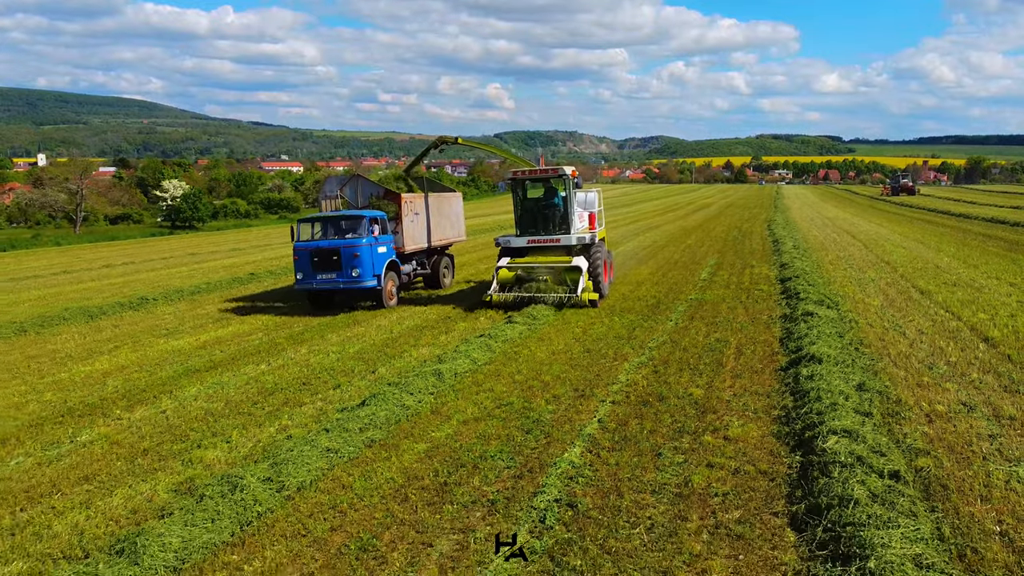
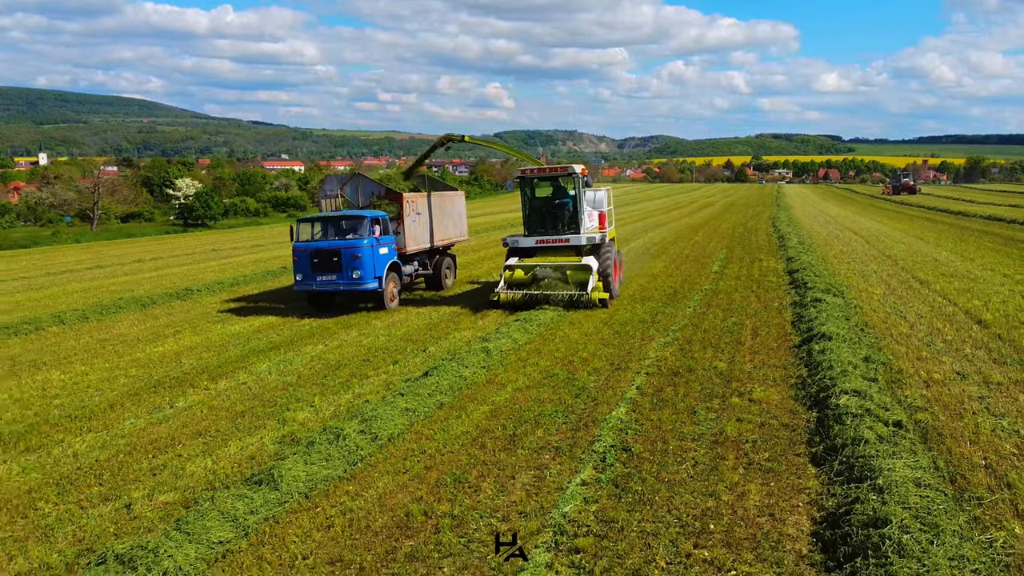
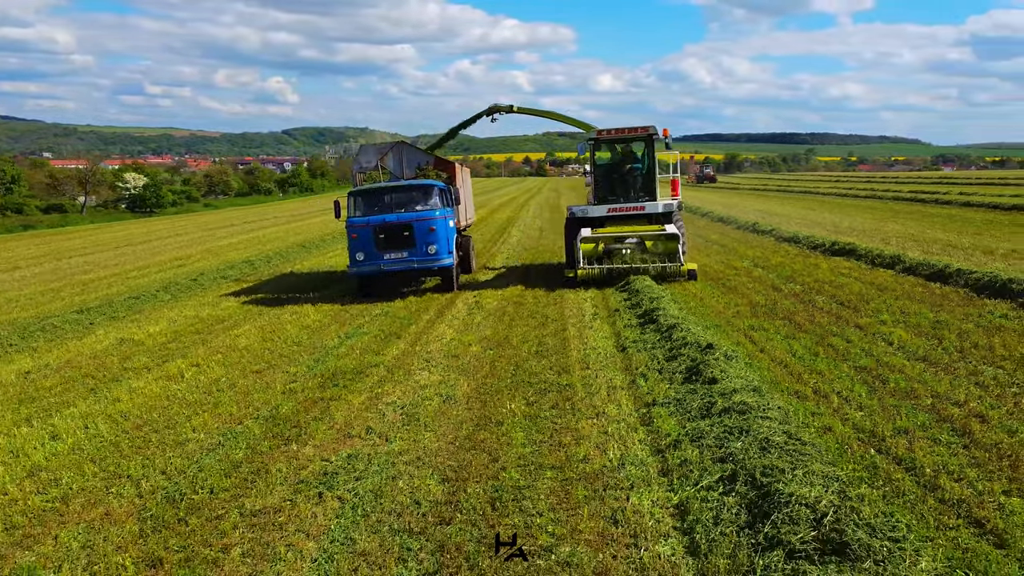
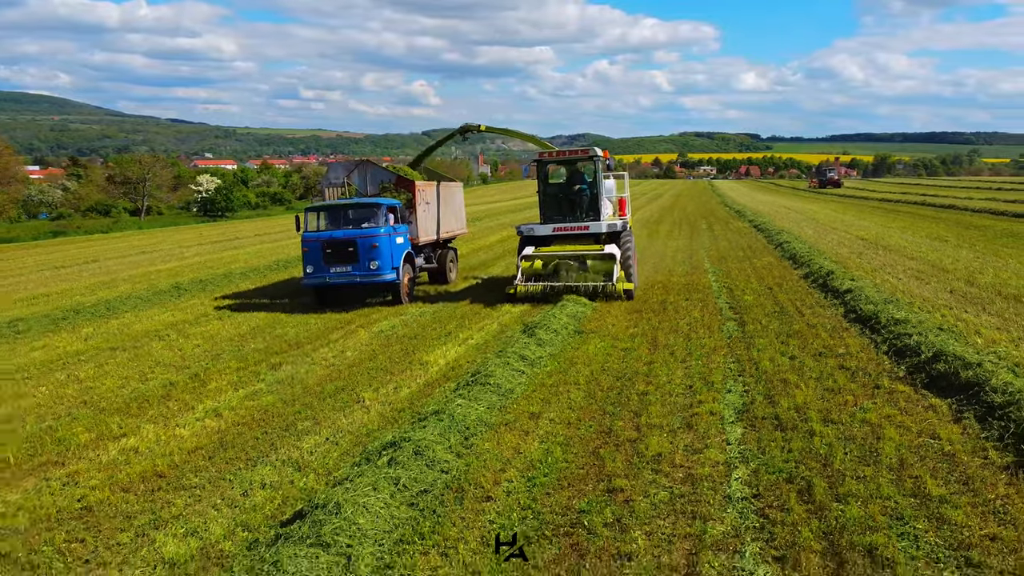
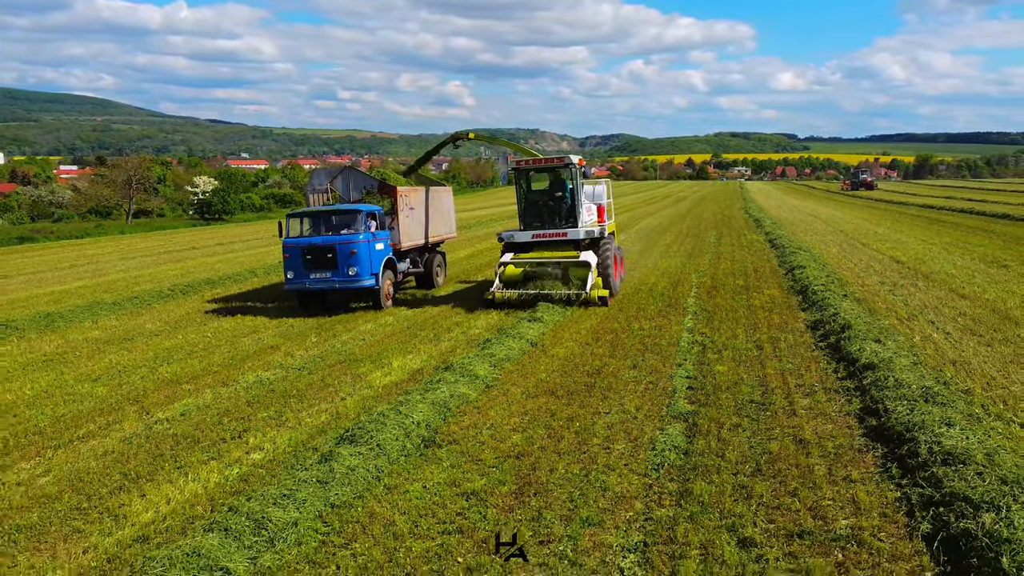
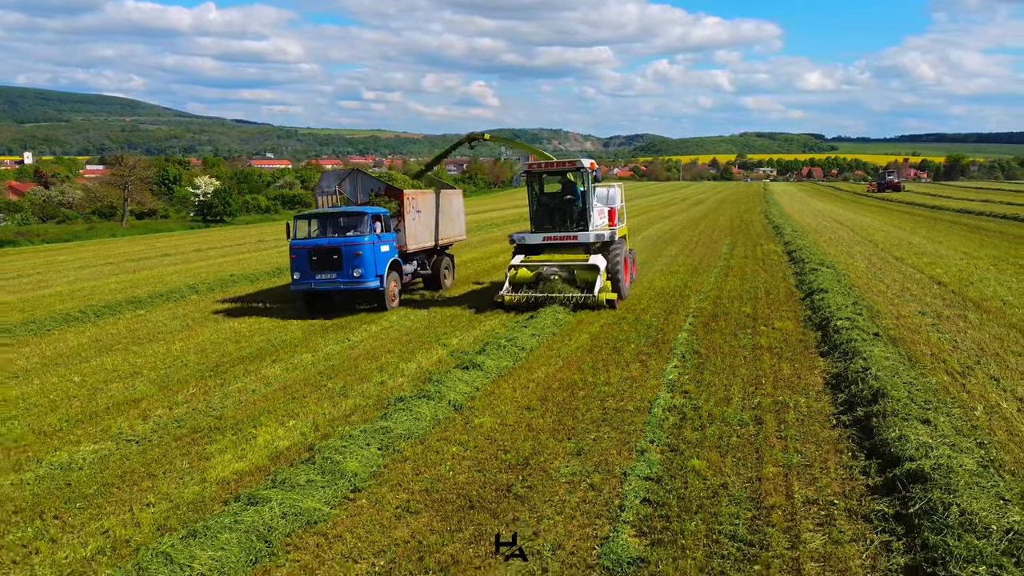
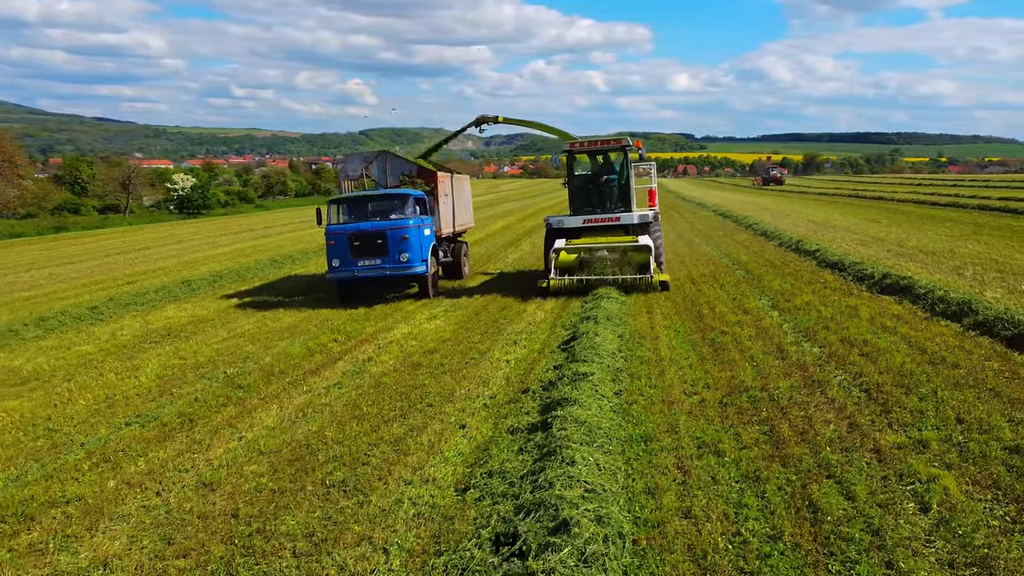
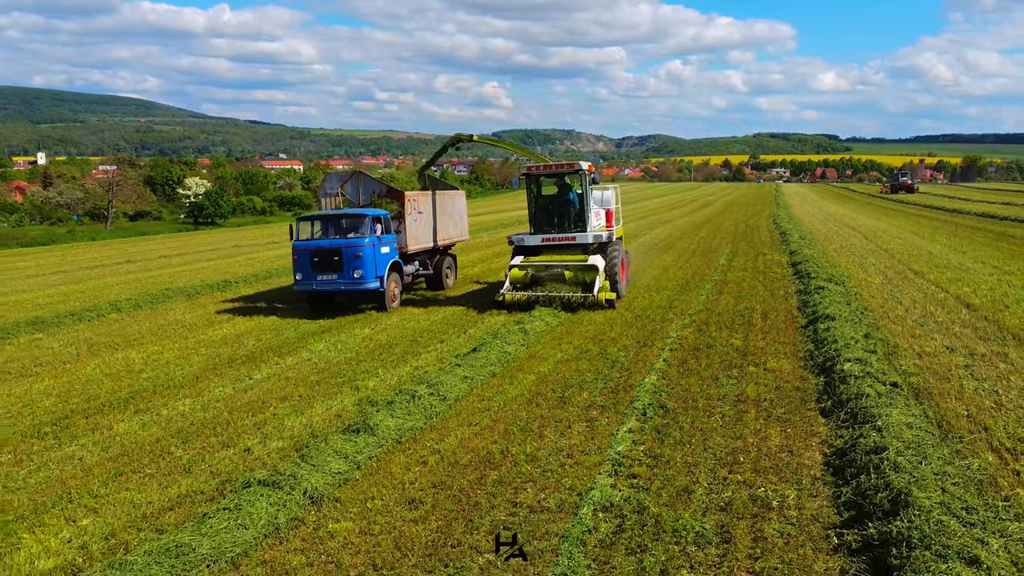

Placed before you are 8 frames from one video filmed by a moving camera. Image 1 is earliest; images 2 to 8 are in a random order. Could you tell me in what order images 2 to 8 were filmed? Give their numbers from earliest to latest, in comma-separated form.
2, 8, 6, 5, 4, 7, 3
